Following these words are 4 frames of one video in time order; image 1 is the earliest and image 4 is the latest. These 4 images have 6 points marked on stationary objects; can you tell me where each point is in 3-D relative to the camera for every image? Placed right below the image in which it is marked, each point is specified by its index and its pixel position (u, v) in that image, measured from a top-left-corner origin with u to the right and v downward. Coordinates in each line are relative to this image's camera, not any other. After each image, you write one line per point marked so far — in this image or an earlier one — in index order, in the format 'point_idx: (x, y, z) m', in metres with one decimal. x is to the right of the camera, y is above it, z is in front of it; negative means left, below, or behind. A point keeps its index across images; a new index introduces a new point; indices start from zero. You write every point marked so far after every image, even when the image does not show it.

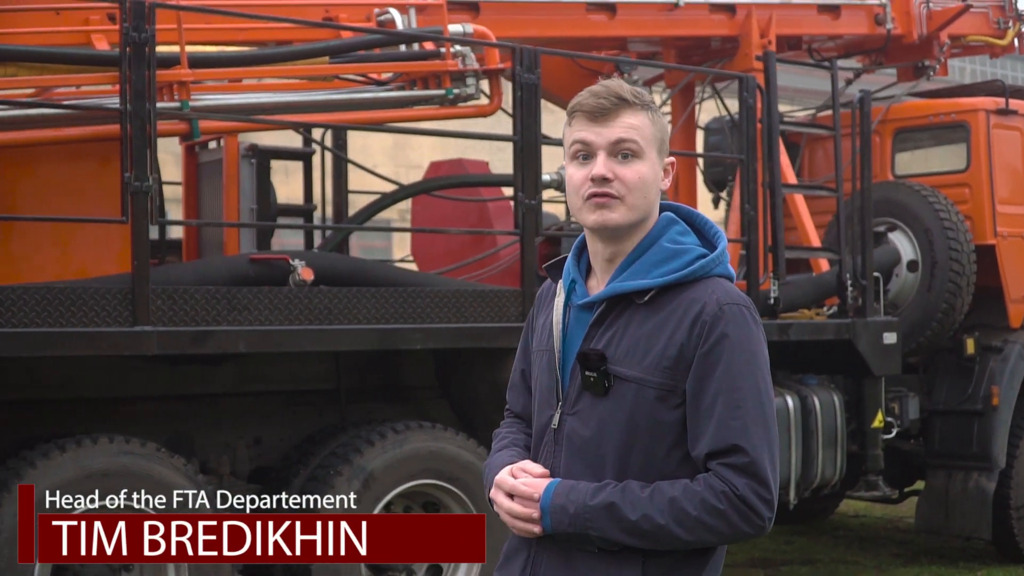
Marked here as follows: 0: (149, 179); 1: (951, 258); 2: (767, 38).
0: (-0.9, +0.3, +4.8) m
1: (+1.5, +0.1, +6.9) m
2: (+0.9, +0.9, +7.0) m
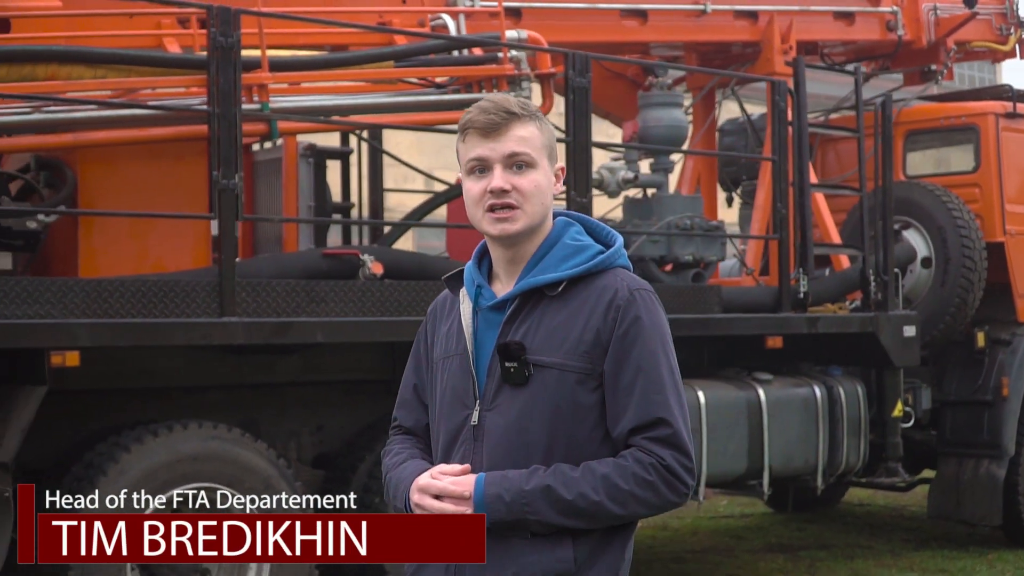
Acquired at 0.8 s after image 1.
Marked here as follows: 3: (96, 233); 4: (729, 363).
0: (-0.7, +0.3, +5.1) m
1: (+1.6, +0.1, +7.2) m
2: (+1.0, +0.9, +7.3) m
3: (-1.1, +0.1, +5.4) m
4: (+0.8, -0.2, +6.7) m
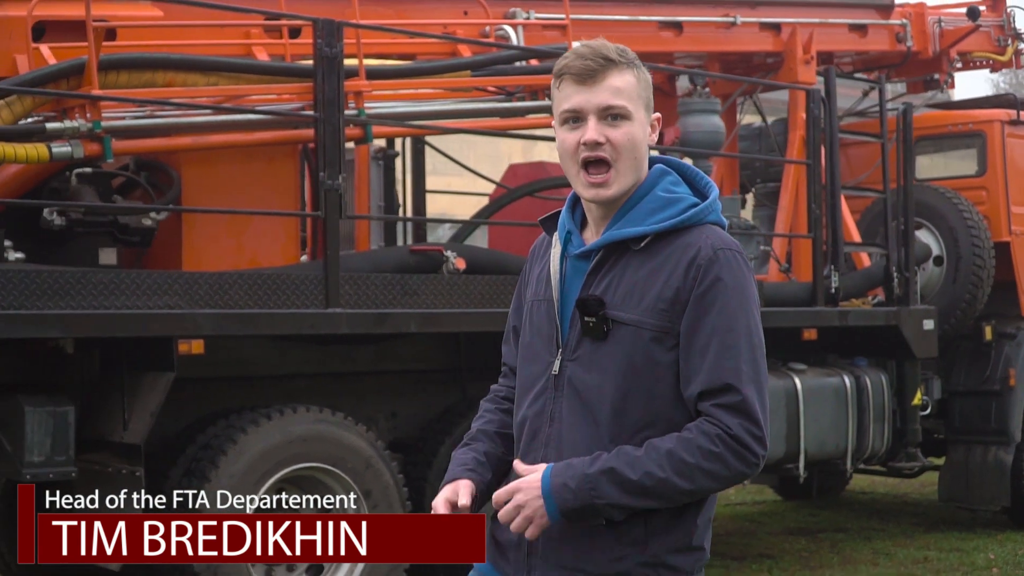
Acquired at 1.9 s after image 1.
0: (-0.5, +0.3, +5.4) m
1: (+1.8, +0.1, +7.6) m
2: (+1.2, +0.9, +7.7) m
3: (-0.9, +0.2, +5.7) m
4: (+0.9, -0.2, +7.1) m
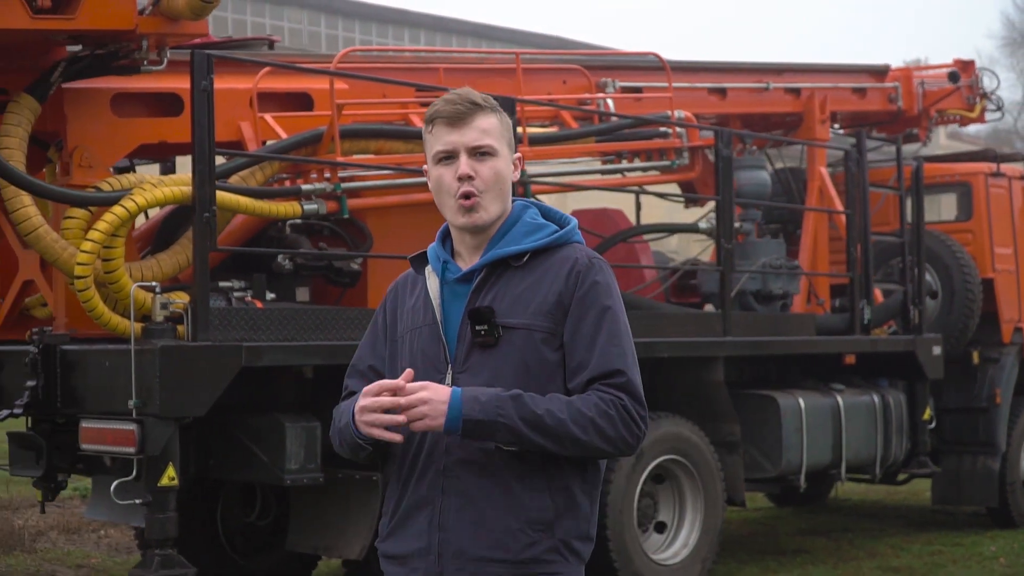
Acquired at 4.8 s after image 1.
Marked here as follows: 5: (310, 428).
0: (0.0, +0.2, +6.4) m
1: (+2.0, 0.0, +8.8) m
2: (+1.4, +0.8, +8.9) m
3: (-0.4, 0.0, +6.7) m
4: (+1.2, -0.4, +8.3) m
5: (-0.6, -0.4, +5.9) m
